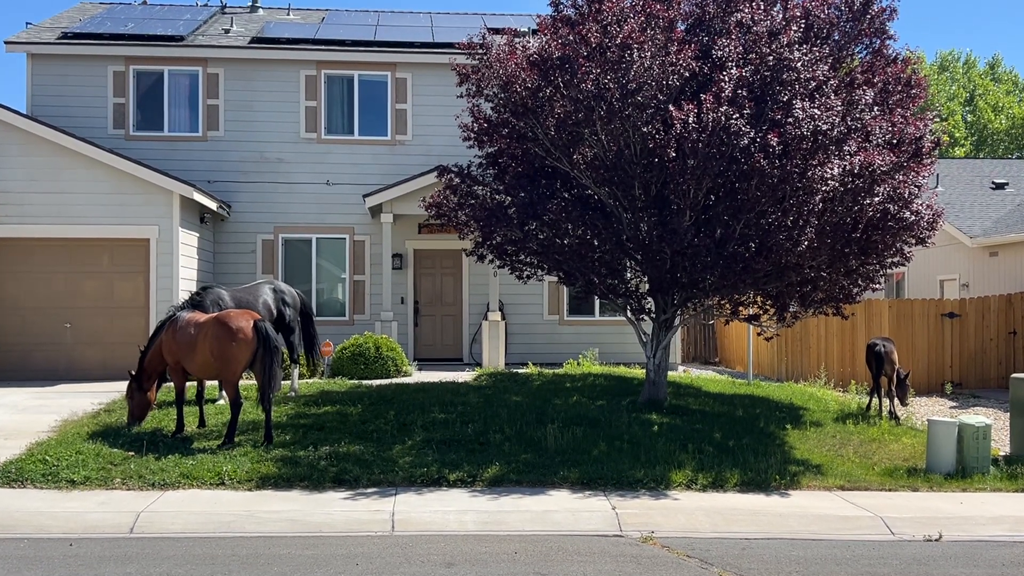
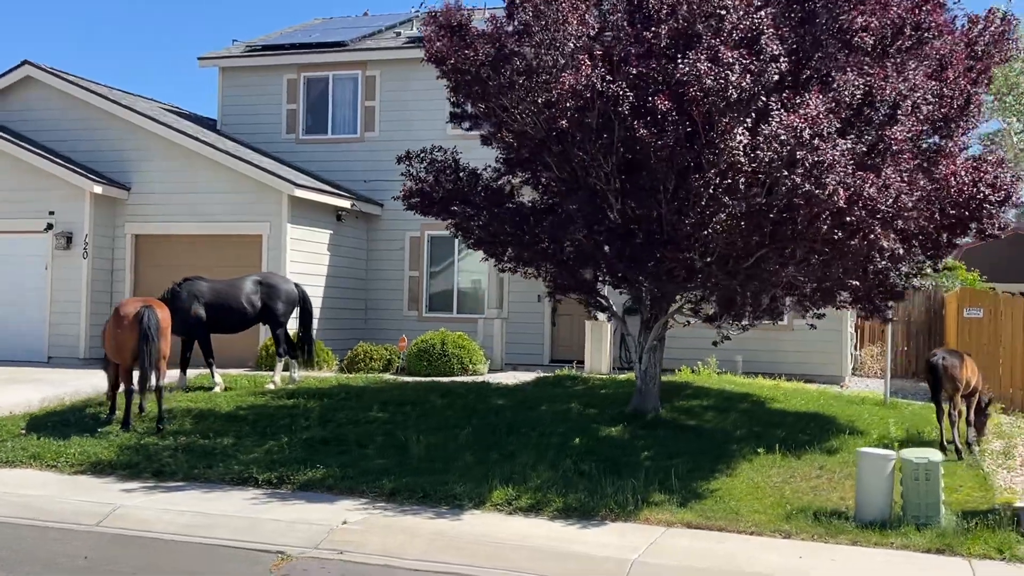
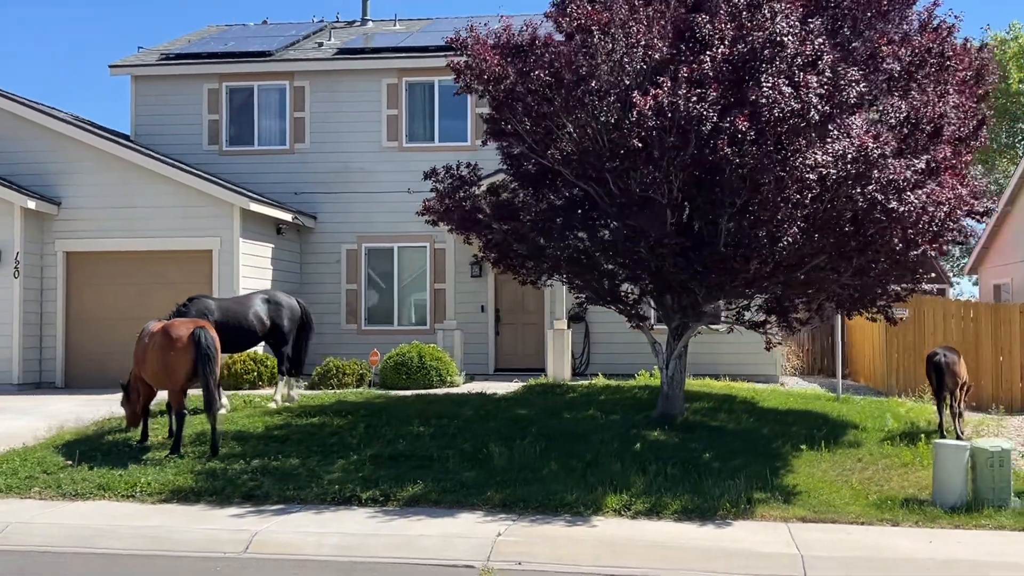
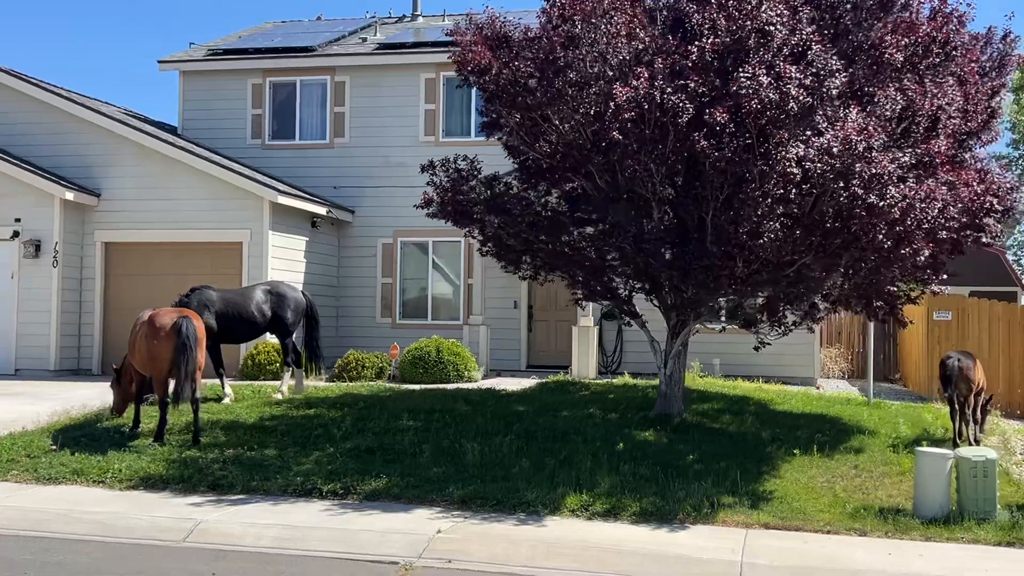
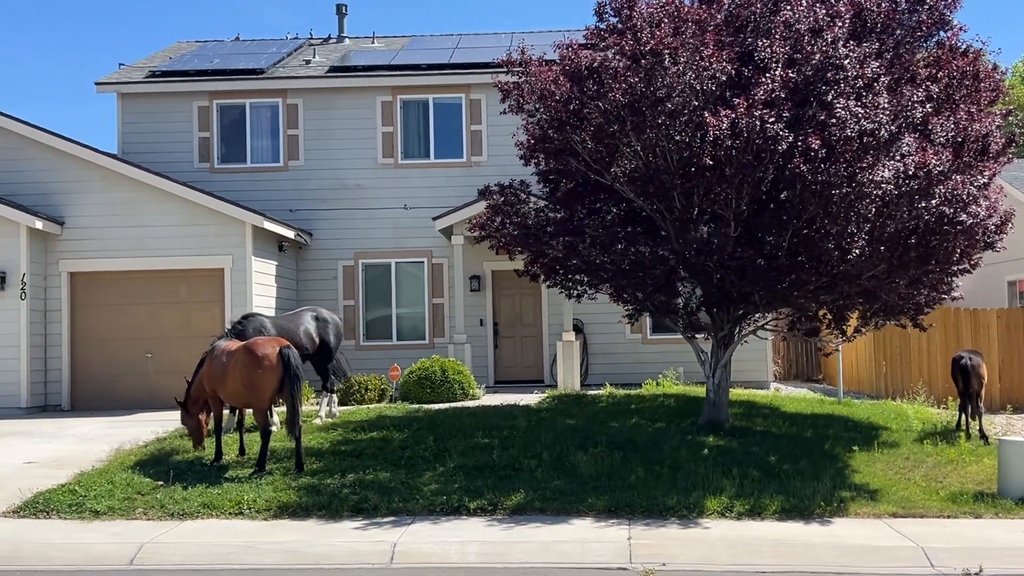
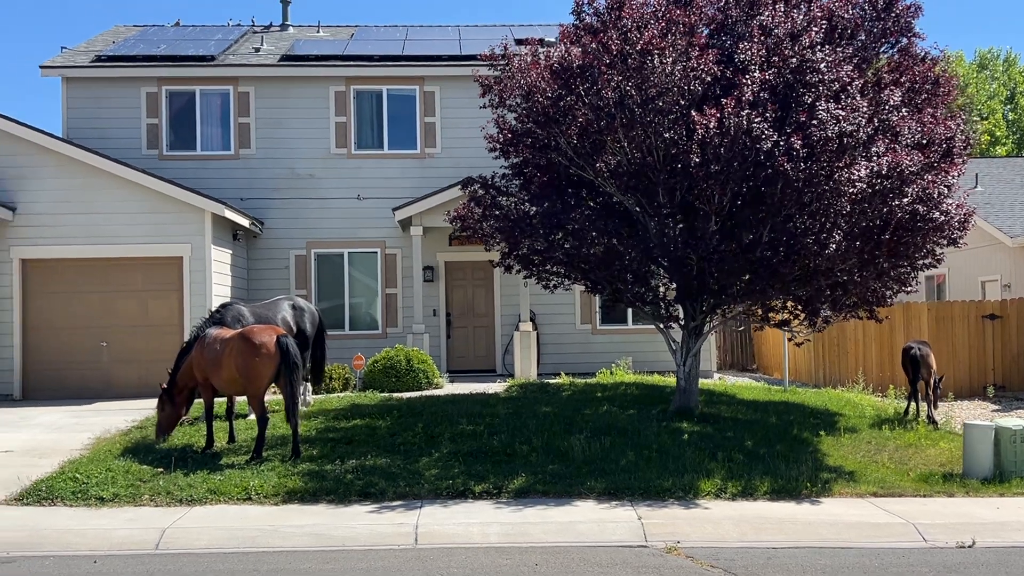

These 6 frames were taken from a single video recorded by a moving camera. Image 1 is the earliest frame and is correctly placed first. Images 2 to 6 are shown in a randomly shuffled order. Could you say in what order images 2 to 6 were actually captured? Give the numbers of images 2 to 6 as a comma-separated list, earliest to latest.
6, 5, 3, 4, 2
